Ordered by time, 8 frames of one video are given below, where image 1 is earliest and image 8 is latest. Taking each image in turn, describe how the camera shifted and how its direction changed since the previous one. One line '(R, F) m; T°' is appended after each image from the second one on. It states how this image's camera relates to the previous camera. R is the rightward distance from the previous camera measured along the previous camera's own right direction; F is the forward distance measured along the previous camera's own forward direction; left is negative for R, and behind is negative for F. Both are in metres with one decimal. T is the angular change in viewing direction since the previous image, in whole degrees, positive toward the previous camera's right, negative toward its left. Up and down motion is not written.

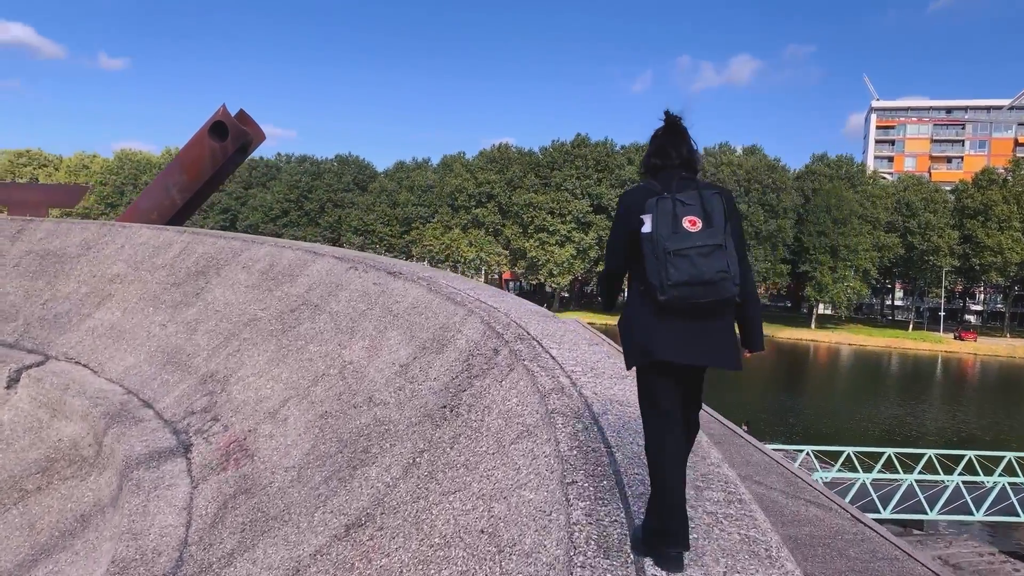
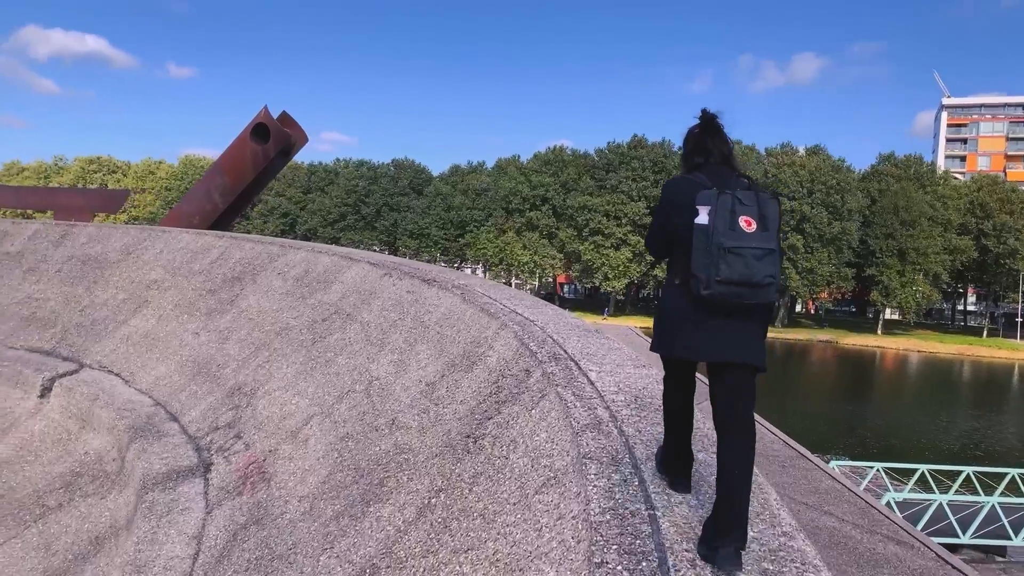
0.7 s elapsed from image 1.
(+0.1, +0.4) m; -4°
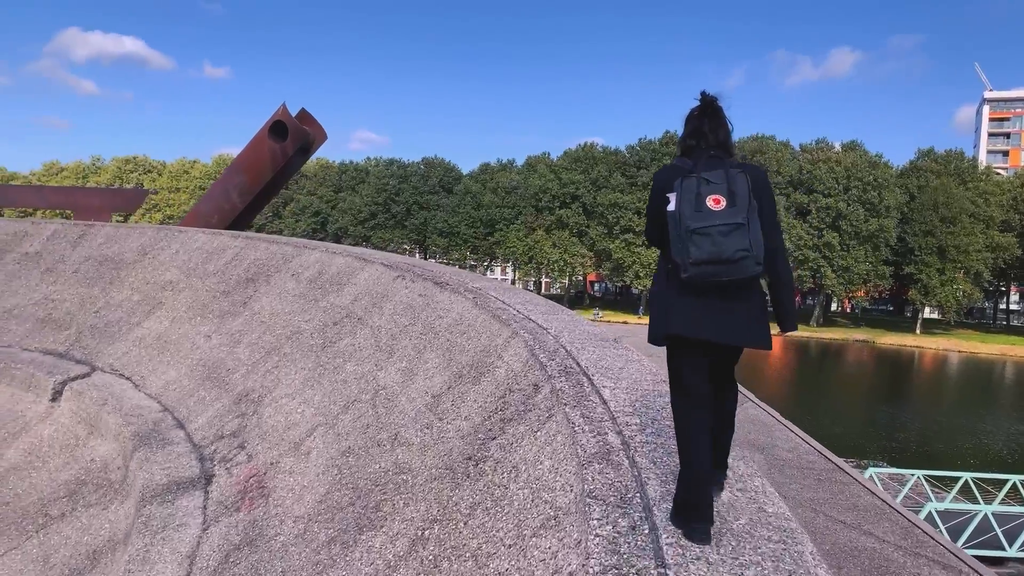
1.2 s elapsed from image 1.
(+0.1, +0.3) m; -2°
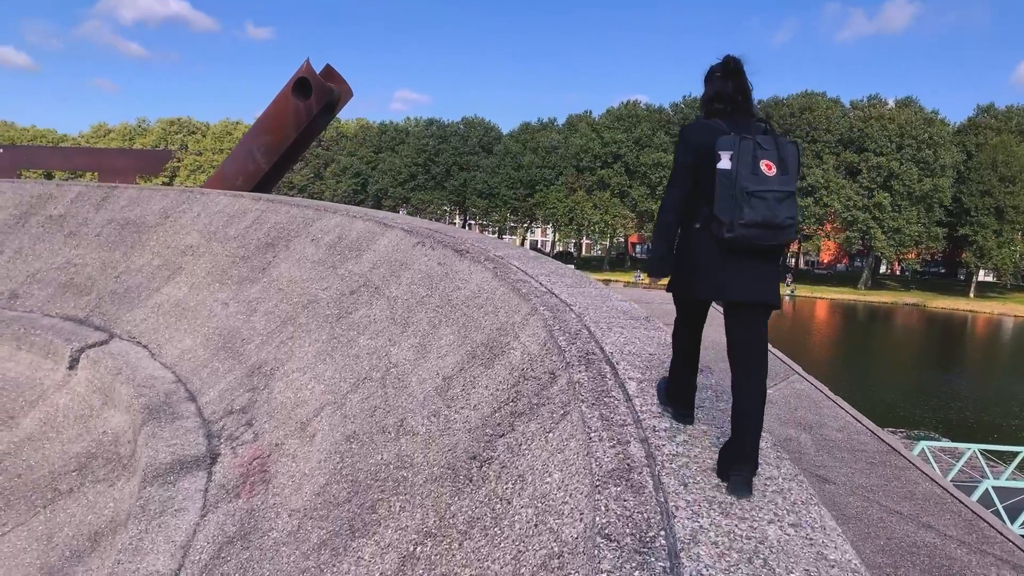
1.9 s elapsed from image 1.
(+0.1, +0.4) m; -3°
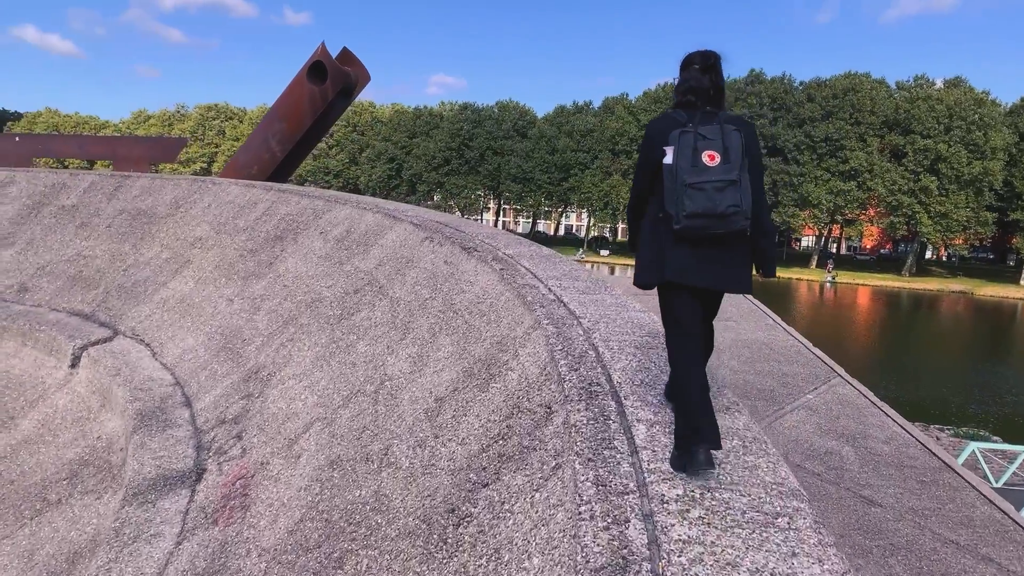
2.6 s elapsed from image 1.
(+0.1, +0.4) m; -3°
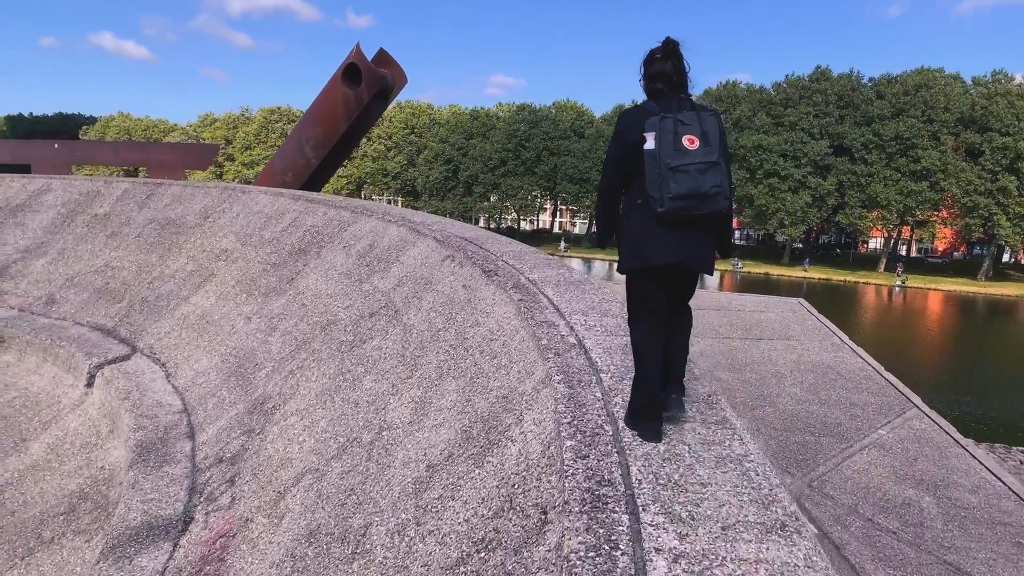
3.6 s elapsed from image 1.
(+0.1, +0.5) m; -4°
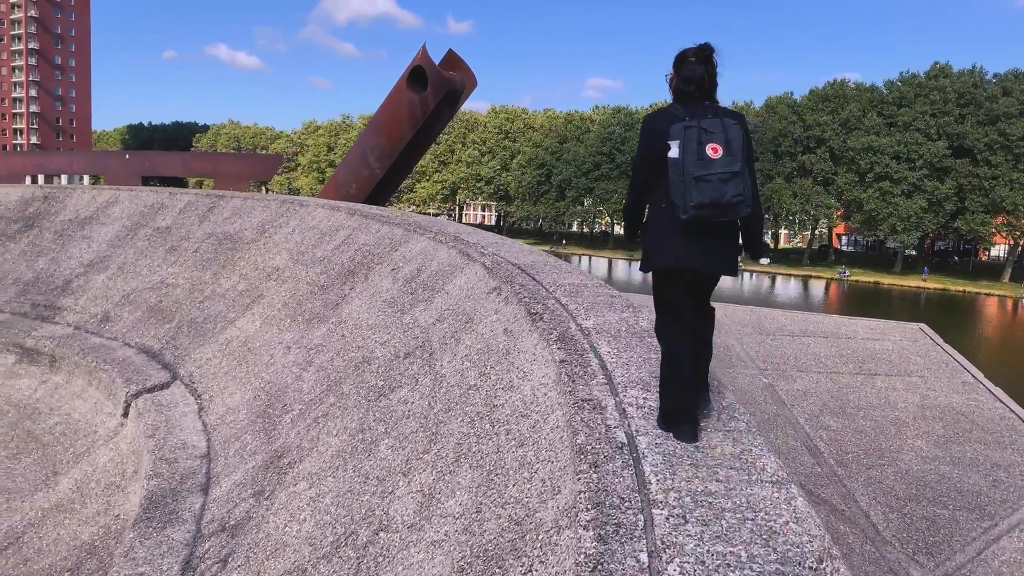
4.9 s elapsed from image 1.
(+0.2, +0.7) m; -7°
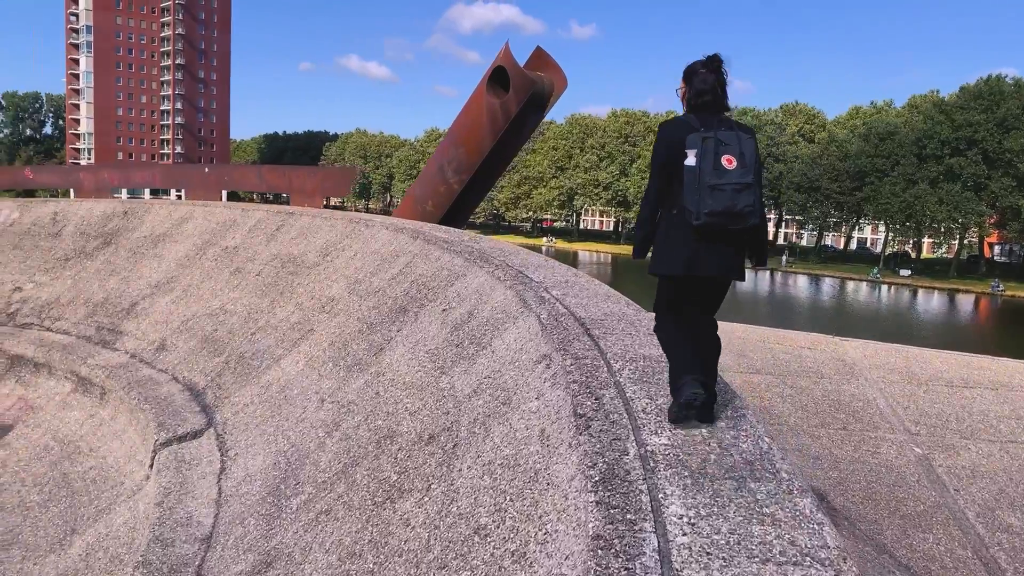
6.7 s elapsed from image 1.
(+0.2, +1.0) m; -8°
